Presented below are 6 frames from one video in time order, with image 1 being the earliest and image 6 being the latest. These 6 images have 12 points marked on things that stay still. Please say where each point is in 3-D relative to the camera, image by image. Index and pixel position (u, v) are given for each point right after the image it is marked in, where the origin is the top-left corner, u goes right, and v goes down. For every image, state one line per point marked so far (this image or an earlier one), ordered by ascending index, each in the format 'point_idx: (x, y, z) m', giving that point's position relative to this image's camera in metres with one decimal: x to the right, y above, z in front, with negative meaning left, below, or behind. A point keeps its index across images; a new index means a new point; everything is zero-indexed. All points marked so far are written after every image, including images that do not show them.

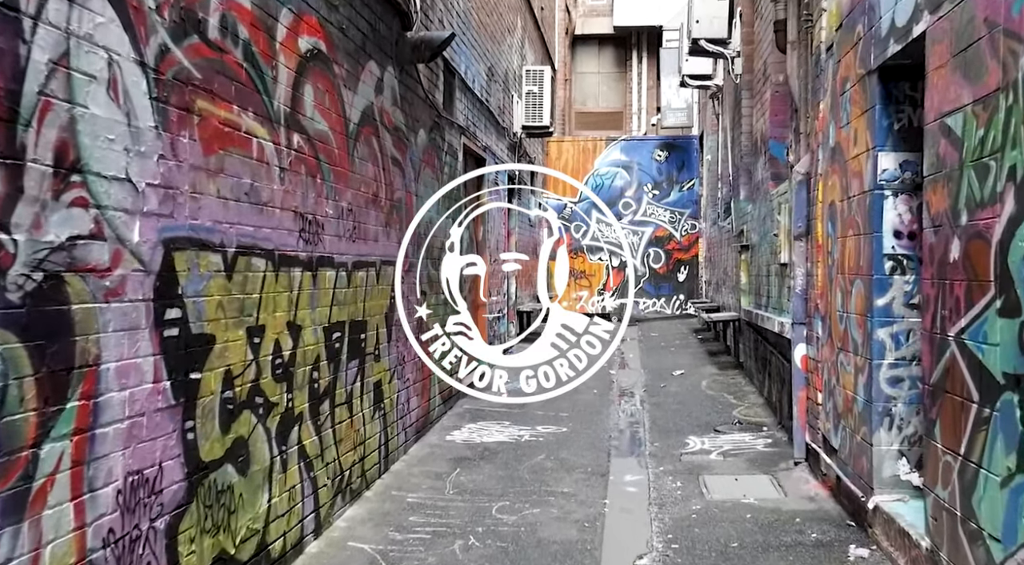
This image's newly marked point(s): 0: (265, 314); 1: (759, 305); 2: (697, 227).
0: (-1.0, -0.1, +4.2) m
1: (+2.3, -0.2, +9.3) m
2: (+3.2, +1.0, +17.4) m
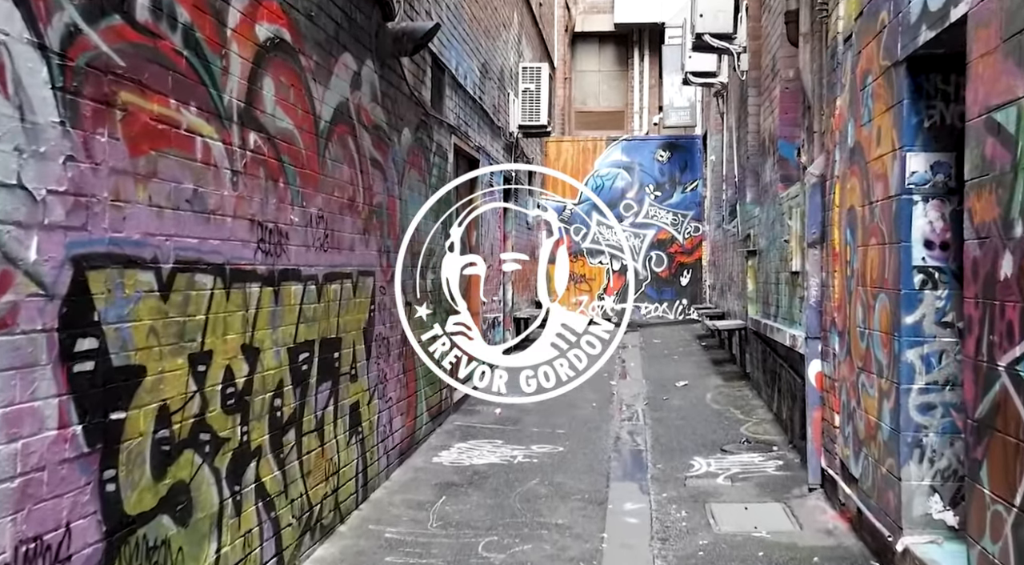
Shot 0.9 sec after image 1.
0: (-1.1, -0.2, +3.7) m
1: (+2.2, -0.3, +8.8) m
2: (+3.2, +0.9, +16.9) m
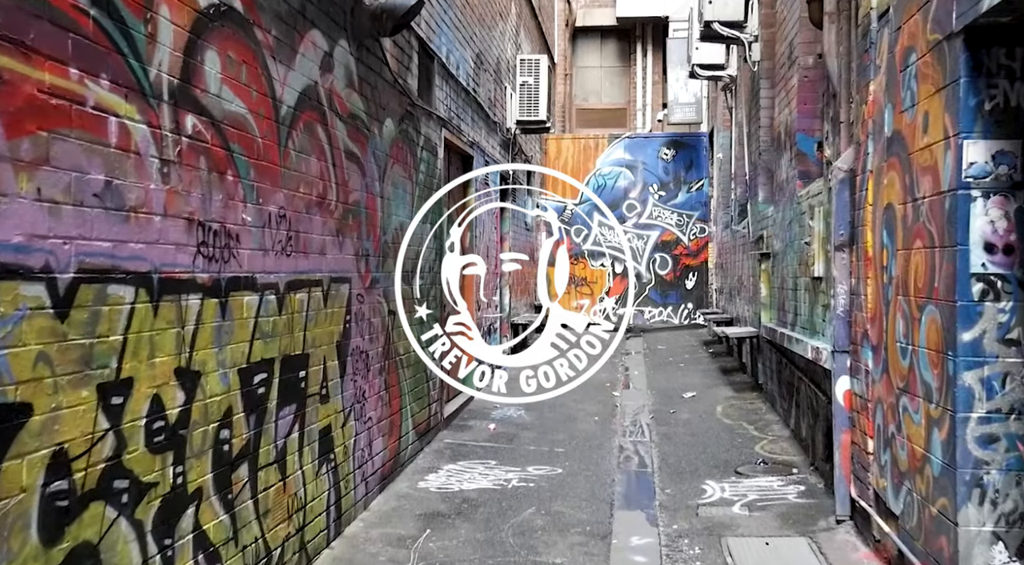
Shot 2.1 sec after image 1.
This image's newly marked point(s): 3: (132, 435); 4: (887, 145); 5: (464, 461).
0: (-1.1, -0.2, +3.0) m
1: (+2.2, -0.3, +8.1) m
2: (+3.1, +0.8, +16.2) m
3: (-1.1, -0.5, +3.0) m
4: (+1.8, +0.7, +4.9) m
5: (-0.3, -1.3, +7.1) m
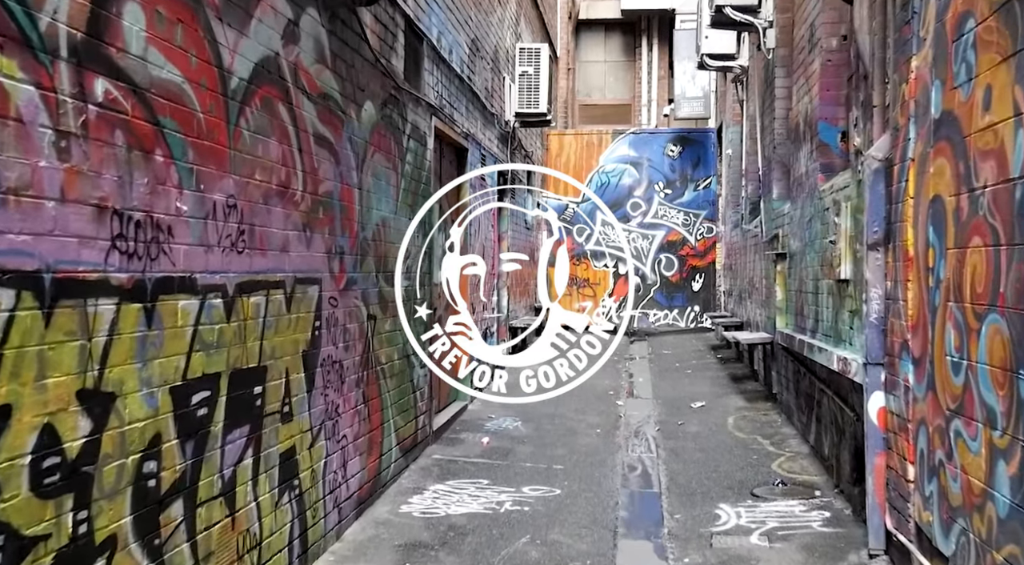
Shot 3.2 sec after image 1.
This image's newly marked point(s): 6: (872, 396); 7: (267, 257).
0: (-1.2, -0.2, +2.4) m
1: (+2.2, -0.3, +7.5) m
2: (+3.1, +0.8, +15.6) m
3: (-1.2, -0.5, +2.4) m
4: (+1.8, +0.7, +4.2) m
5: (-0.4, -1.3, +6.4) m
6: (+1.8, -0.6, +5.0) m
7: (-1.0, +0.1, +4.1) m
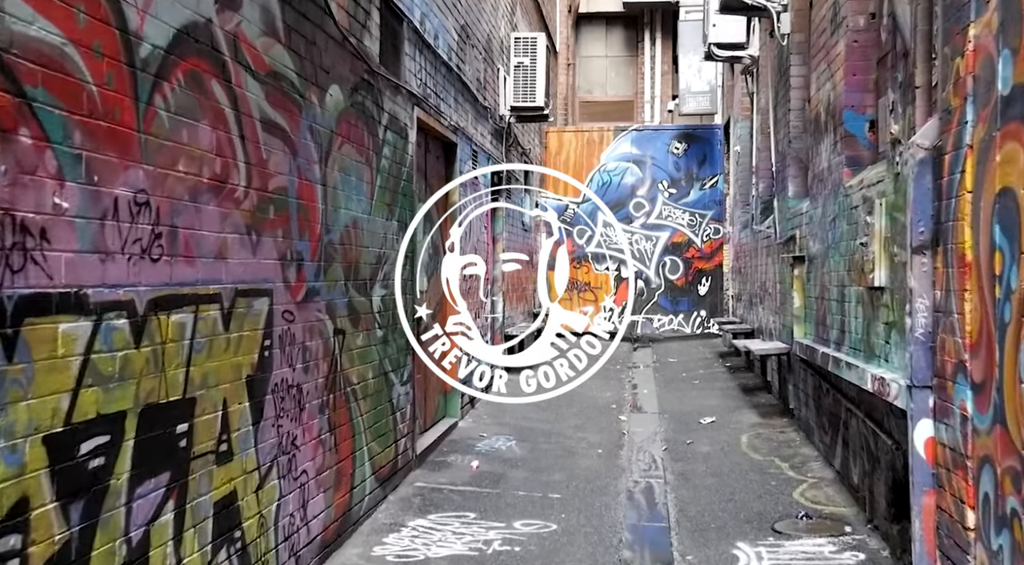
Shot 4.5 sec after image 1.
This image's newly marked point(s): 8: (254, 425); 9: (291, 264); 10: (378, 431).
0: (-1.3, -0.3, +1.7) m
1: (+2.1, -0.4, +6.8) m
2: (+3.1, +0.8, +14.9) m
3: (-1.3, -0.5, +1.7) m
4: (+1.7, +0.6, +3.5) m
5: (-0.4, -1.3, +5.7) m
6: (+1.7, -0.6, +4.2) m
7: (-1.1, +0.1, +3.4) m
8: (-1.0, -0.6, +3.9) m
9: (-1.0, +0.1, +4.4) m
10: (-0.8, -0.9, +5.8) m
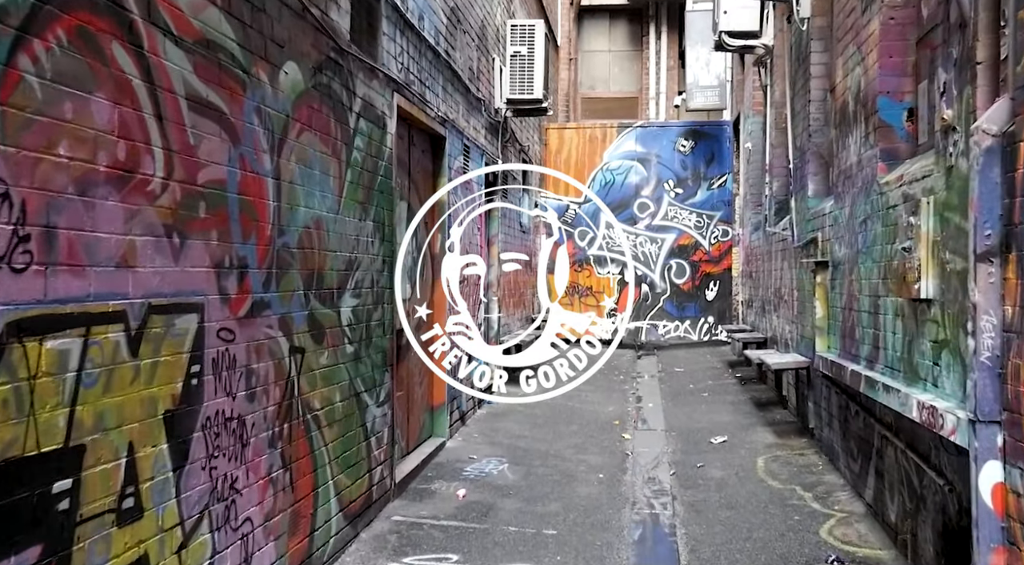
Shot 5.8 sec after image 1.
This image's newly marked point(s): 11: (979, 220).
0: (-1.3, -0.3, +1.0) m
1: (+2.0, -0.4, +6.0) m
2: (+3.1, +0.7, +14.1) m
3: (-1.3, -0.5, +0.9) m
4: (+1.6, +0.6, +2.8) m
5: (-0.5, -1.4, +5.0) m
6: (+1.7, -0.6, +3.5) m
7: (-1.1, 0.0, +2.7) m
8: (-1.1, -0.6, +3.2) m
9: (-1.0, 0.0, +3.6) m
10: (-0.8, -0.9, +5.1) m
11: (+1.7, +0.2, +3.6) m
